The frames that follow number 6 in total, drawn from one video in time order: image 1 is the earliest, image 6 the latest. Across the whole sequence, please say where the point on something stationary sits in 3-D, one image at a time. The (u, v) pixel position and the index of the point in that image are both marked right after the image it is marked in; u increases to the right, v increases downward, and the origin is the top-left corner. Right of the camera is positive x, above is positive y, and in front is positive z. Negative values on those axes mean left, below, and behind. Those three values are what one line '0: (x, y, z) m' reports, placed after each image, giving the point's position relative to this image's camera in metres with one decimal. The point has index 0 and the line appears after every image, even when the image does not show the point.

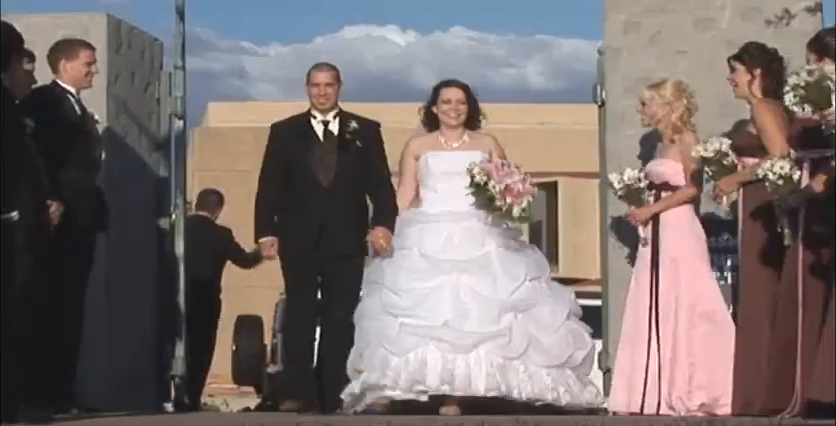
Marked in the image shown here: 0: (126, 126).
0: (-1.6, +0.4, +7.4) m
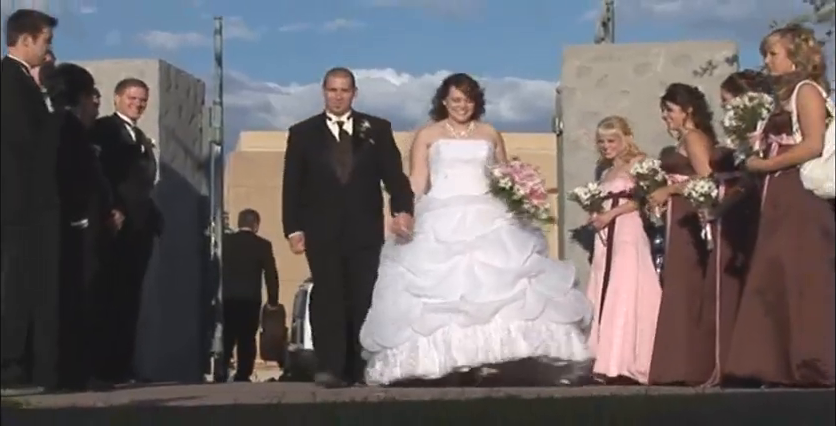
0: (-1.5, +0.4, +8.5) m
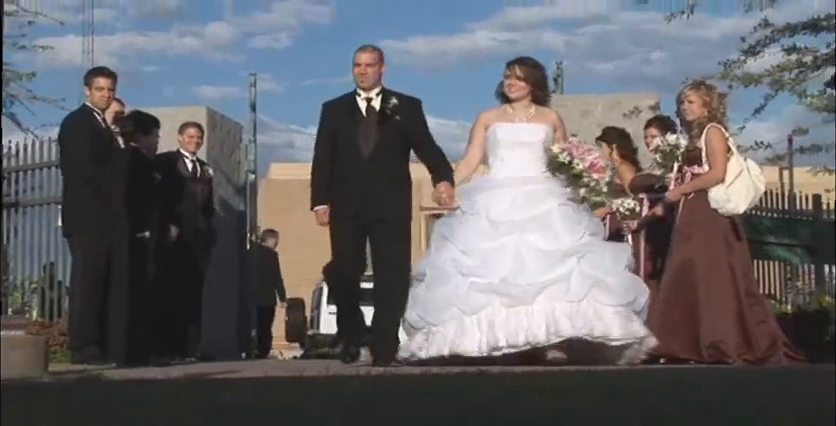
0: (-1.5, +0.4, +10.1) m
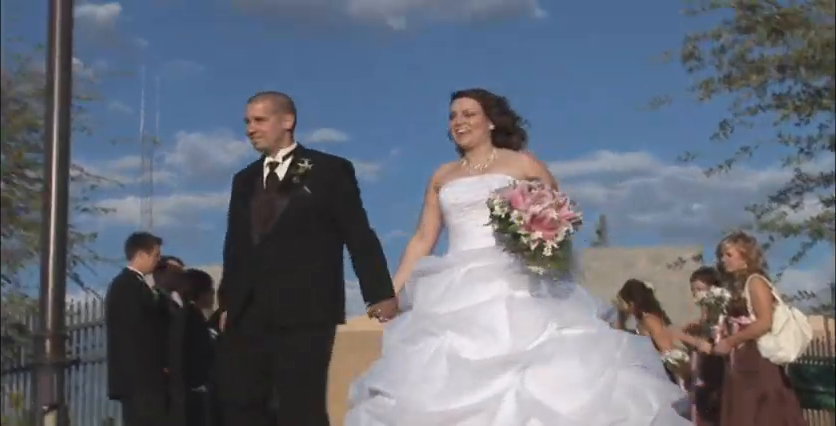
0: (-1.2, -0.8, +10.3) m
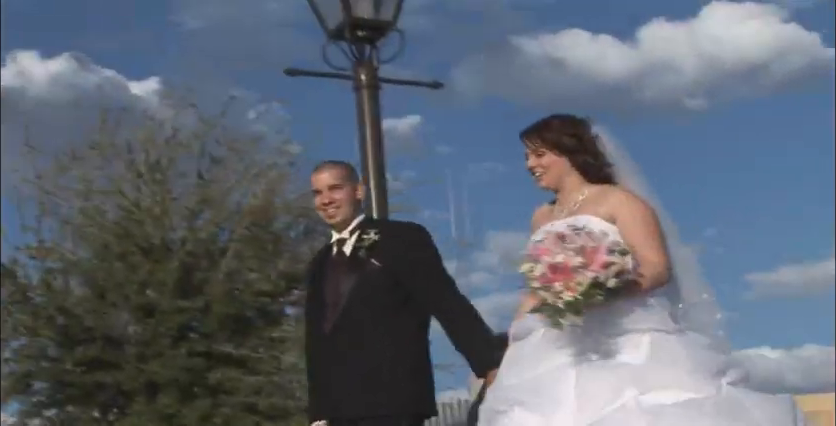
0: (+1.2, -1.5, +10.2) m
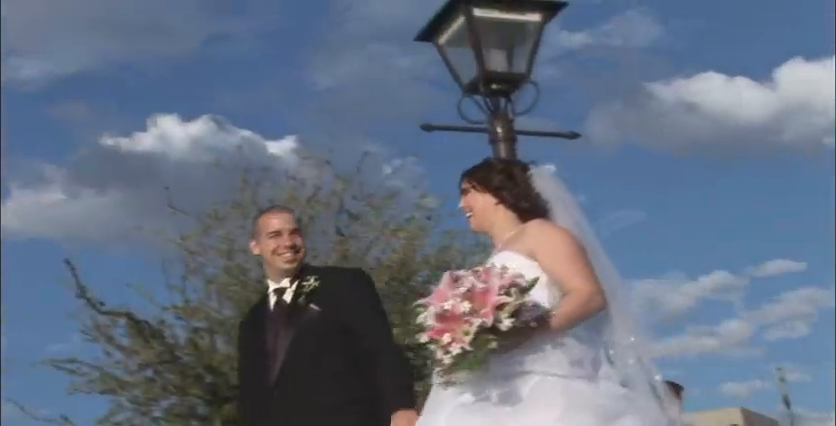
0: (+2.3, -1.8, +10.0) m
